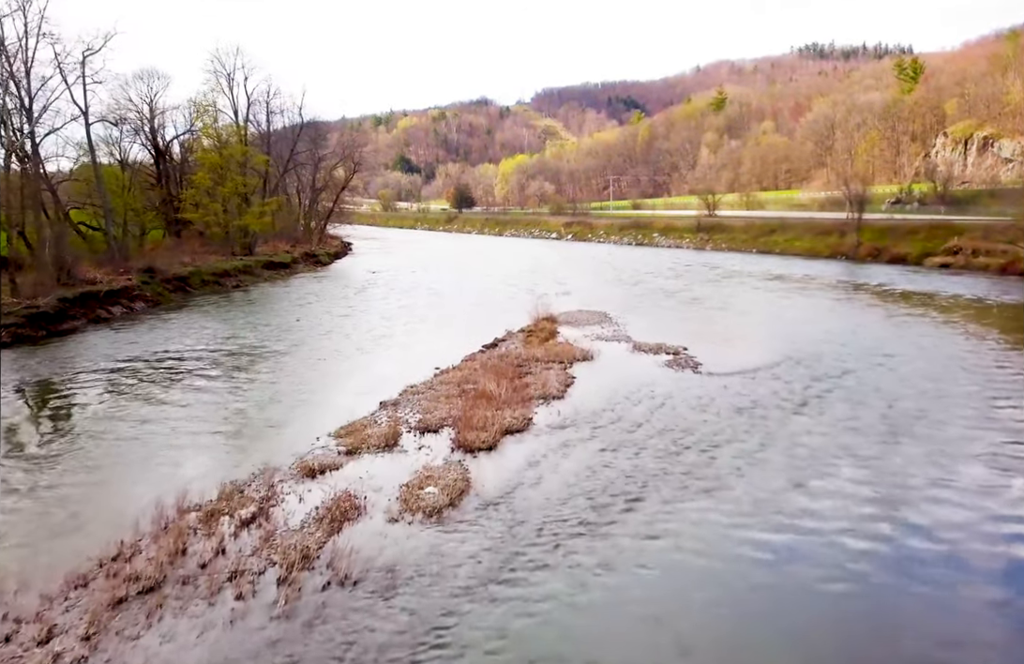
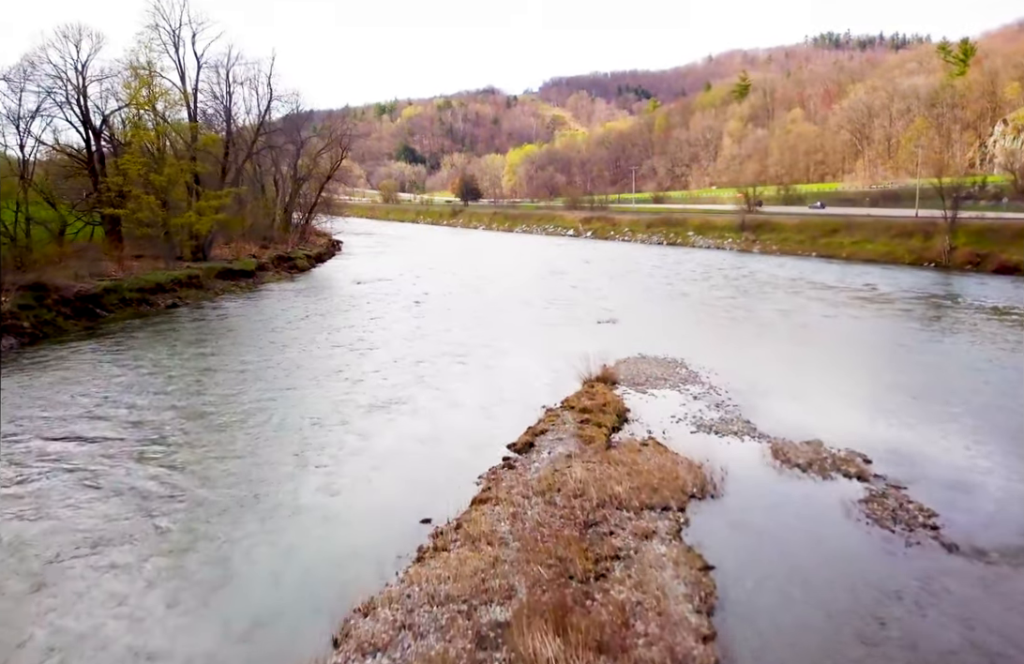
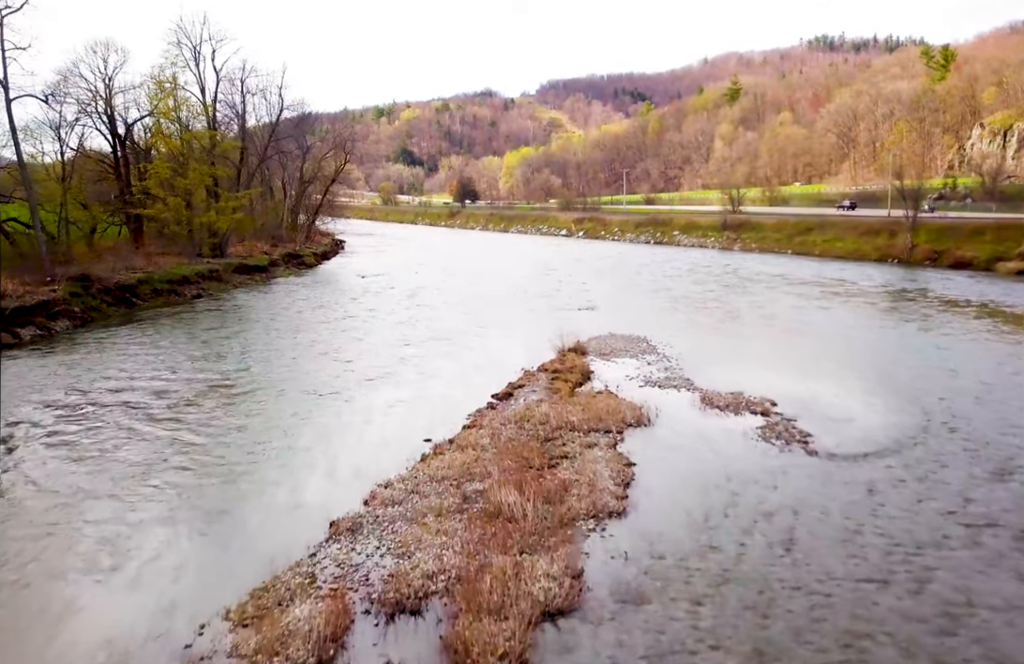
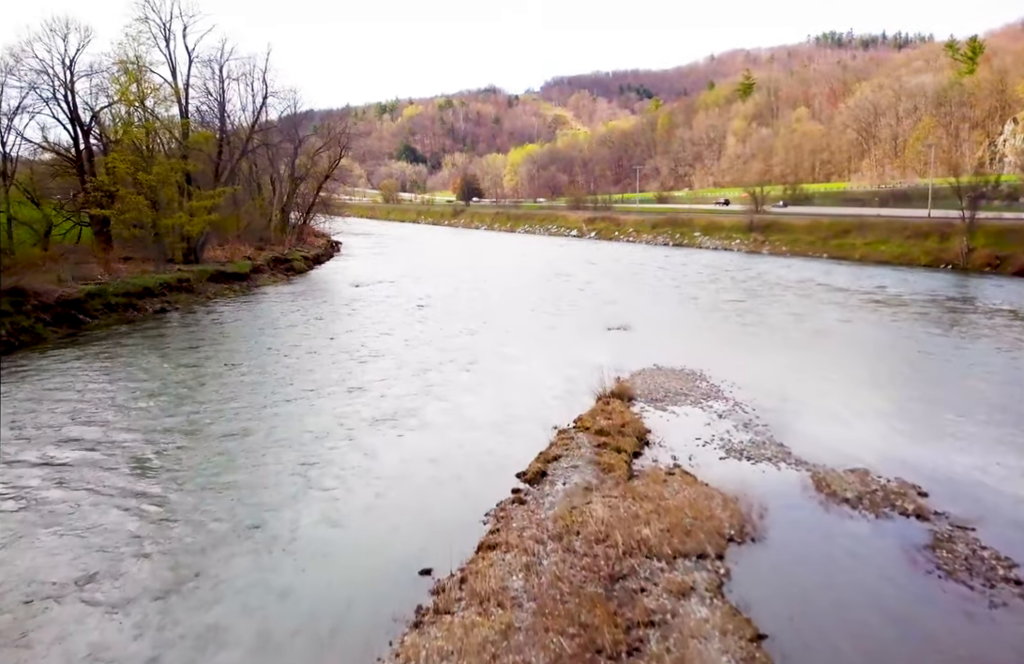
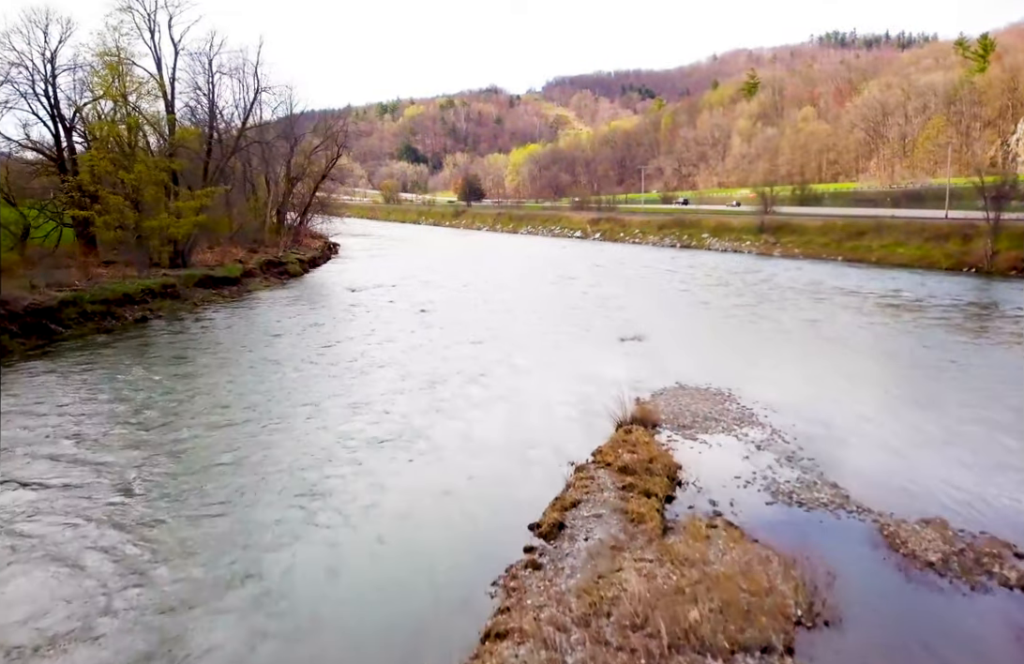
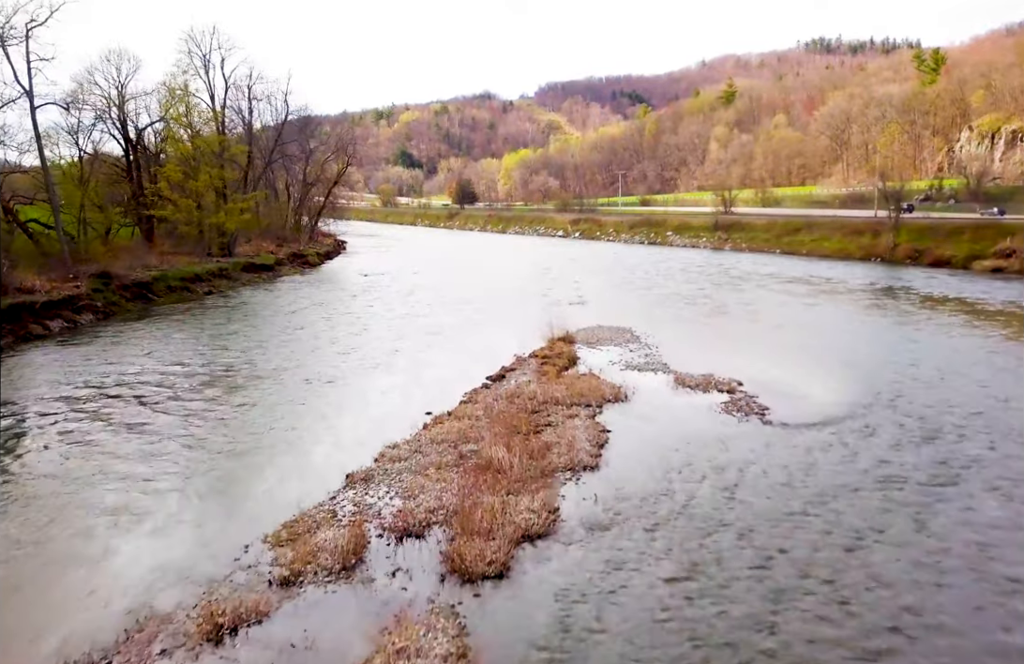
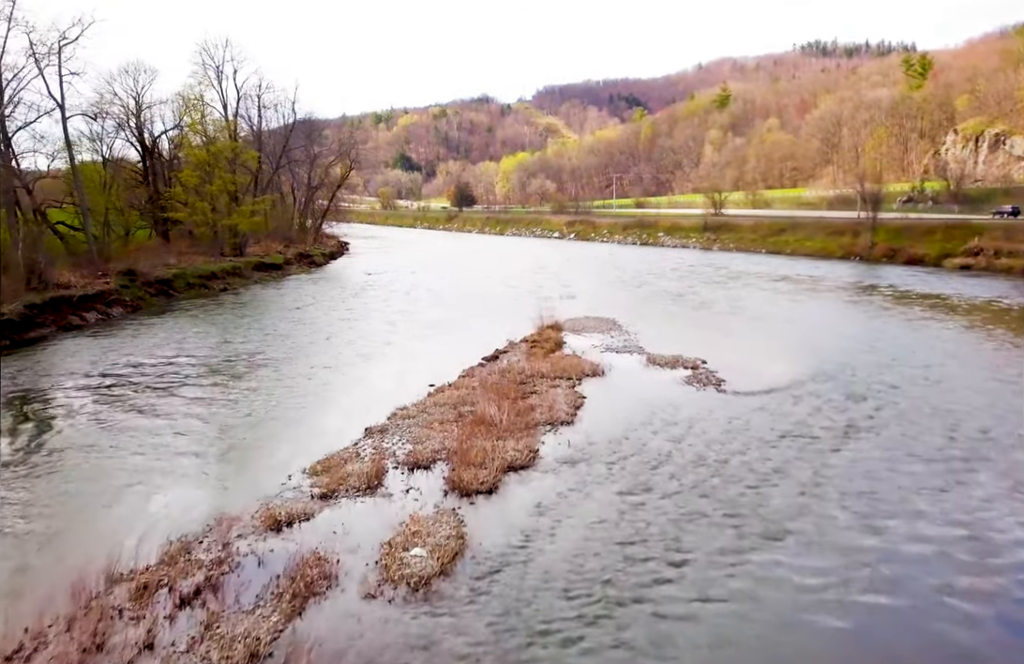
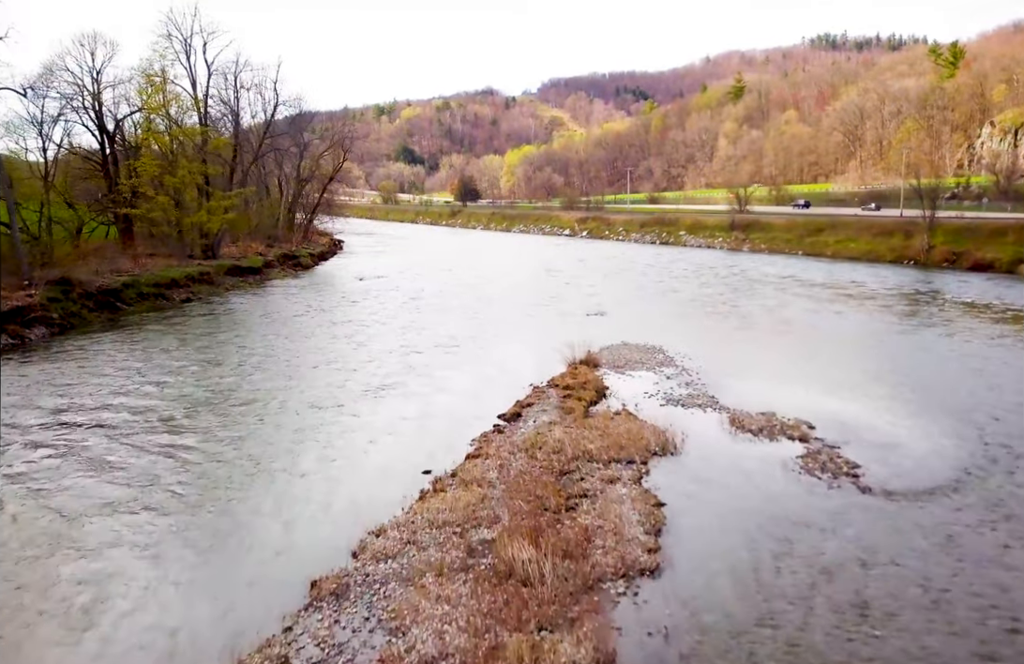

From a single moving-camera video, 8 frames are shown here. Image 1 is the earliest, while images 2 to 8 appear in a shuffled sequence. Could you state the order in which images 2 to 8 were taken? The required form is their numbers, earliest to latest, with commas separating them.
7, 6, 3, 8, 2, 4, 5
